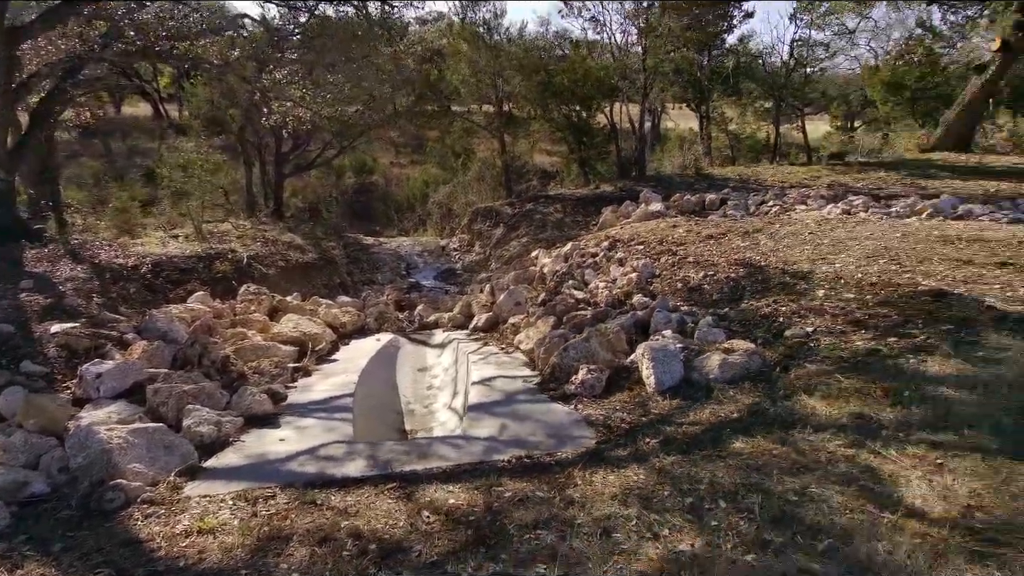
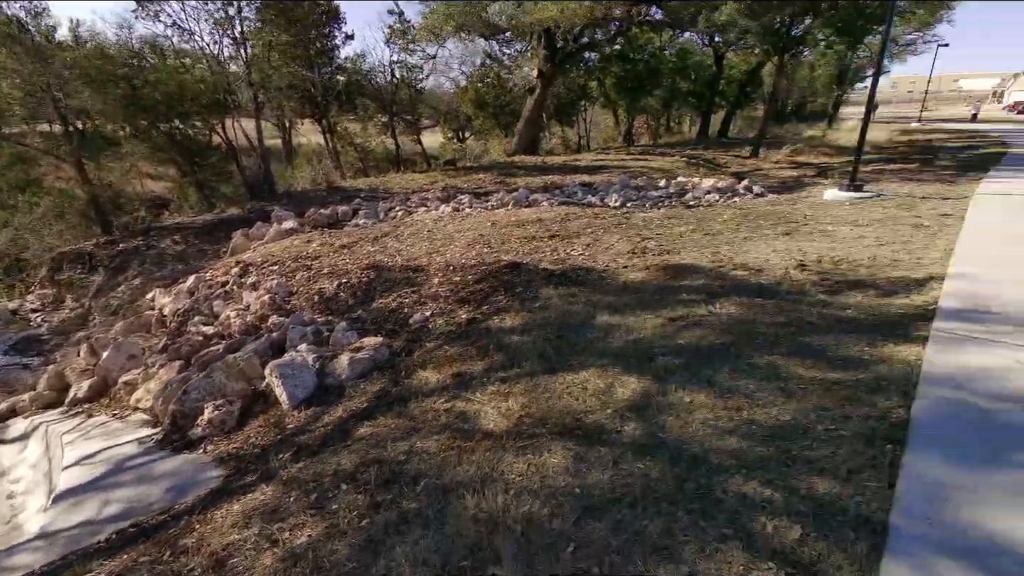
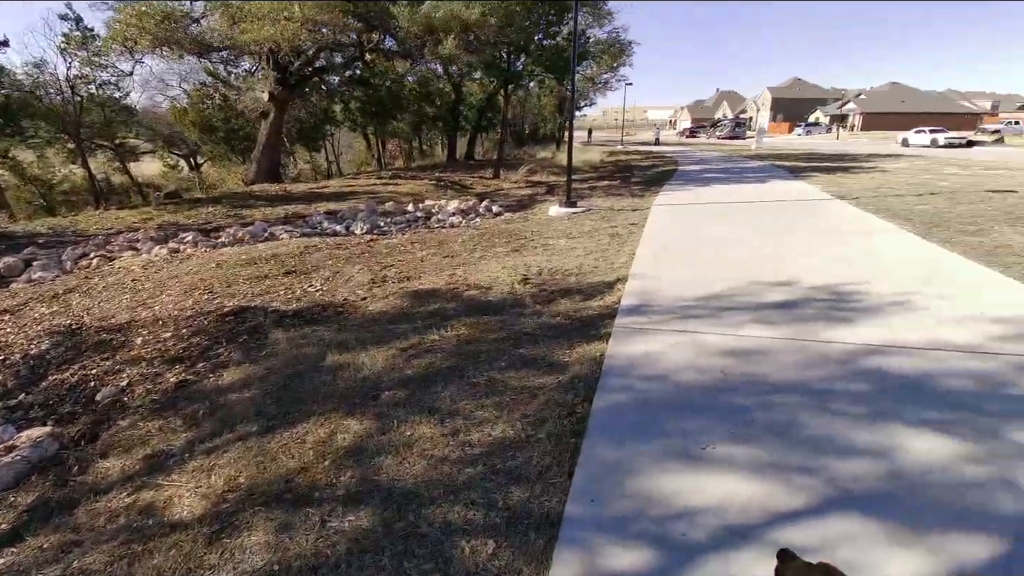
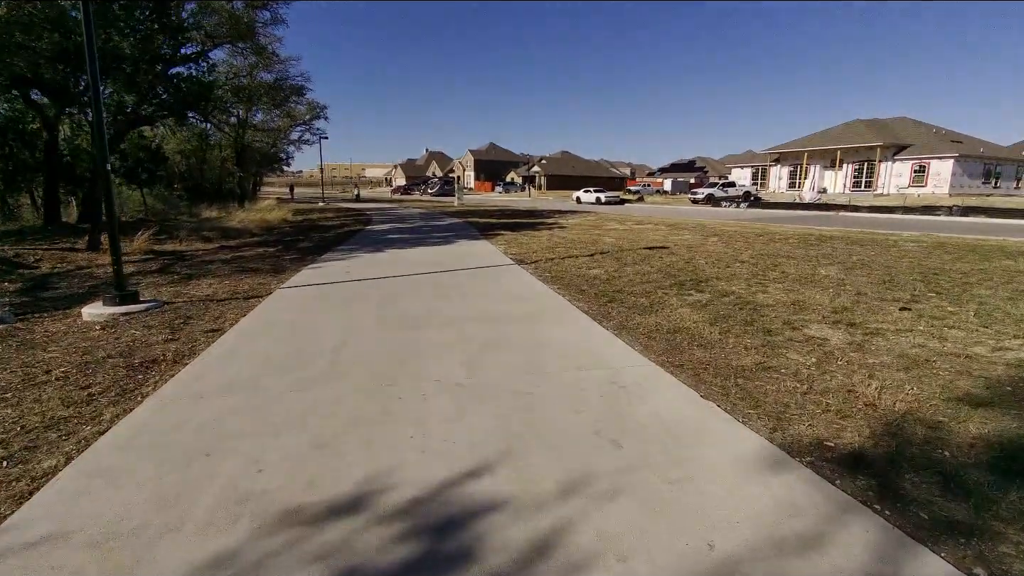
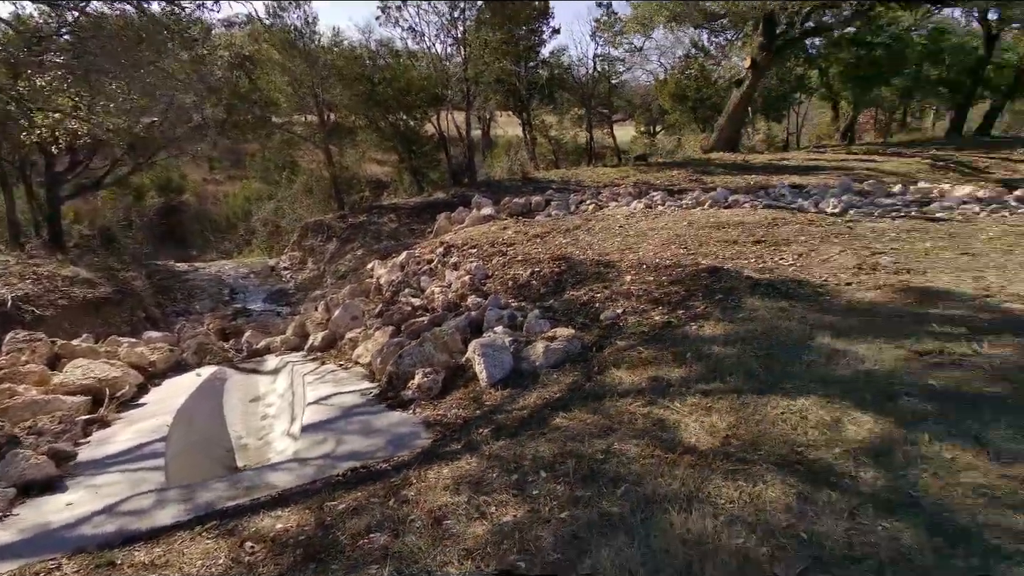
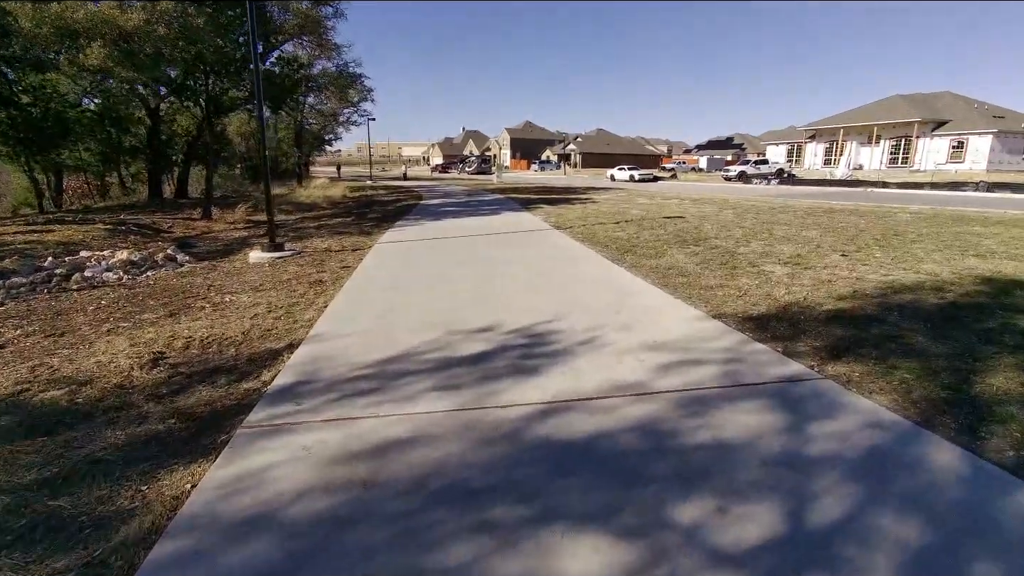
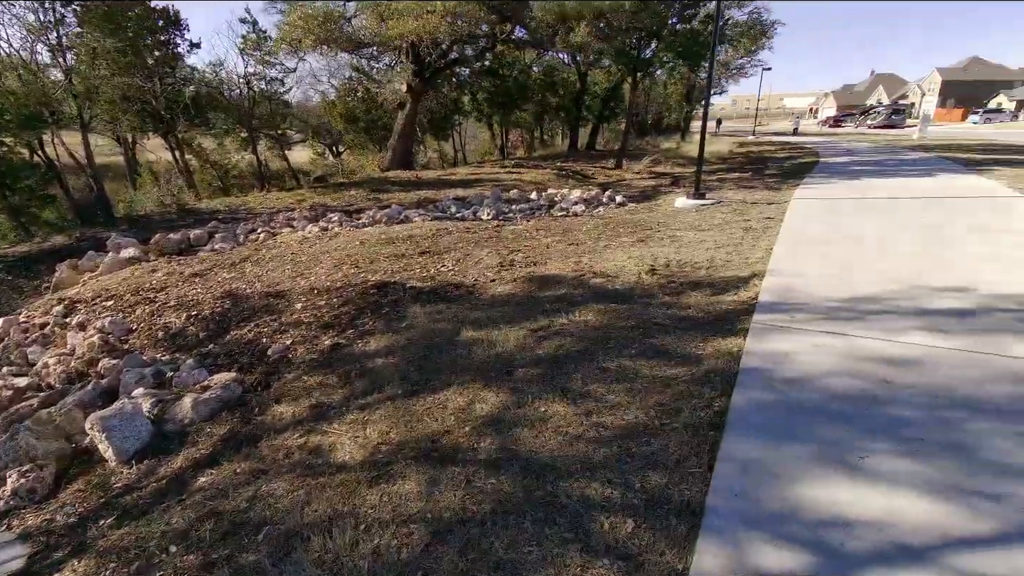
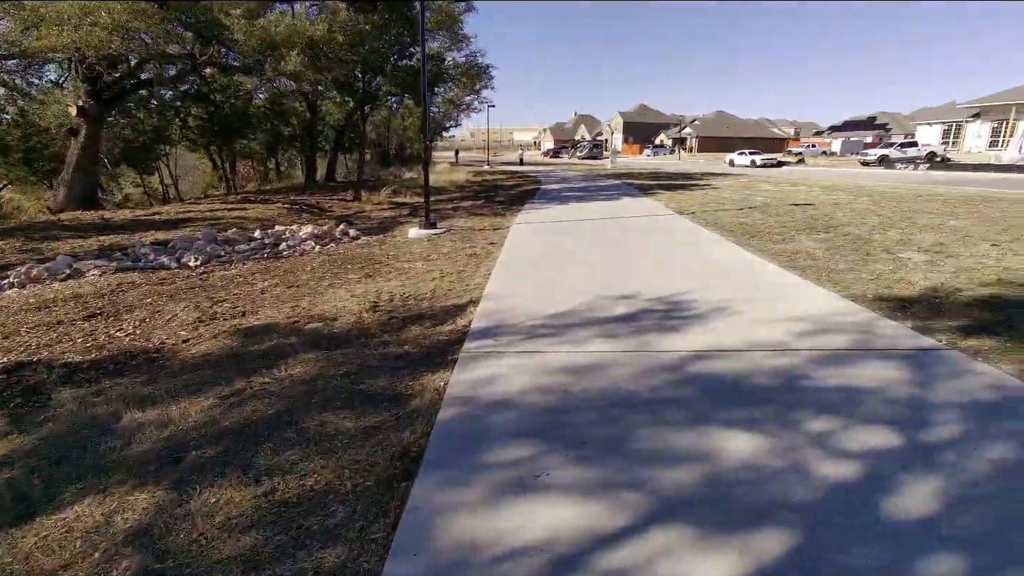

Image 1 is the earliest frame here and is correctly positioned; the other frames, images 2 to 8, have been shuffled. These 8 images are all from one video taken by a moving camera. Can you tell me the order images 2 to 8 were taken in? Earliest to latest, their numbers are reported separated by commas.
5, 2, 7, 3, 8, 6, 4
